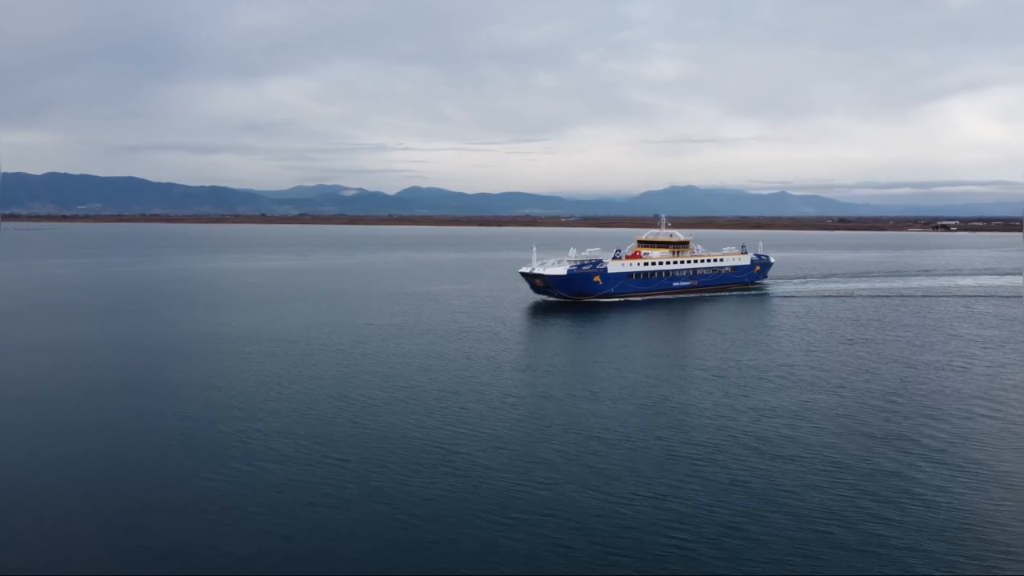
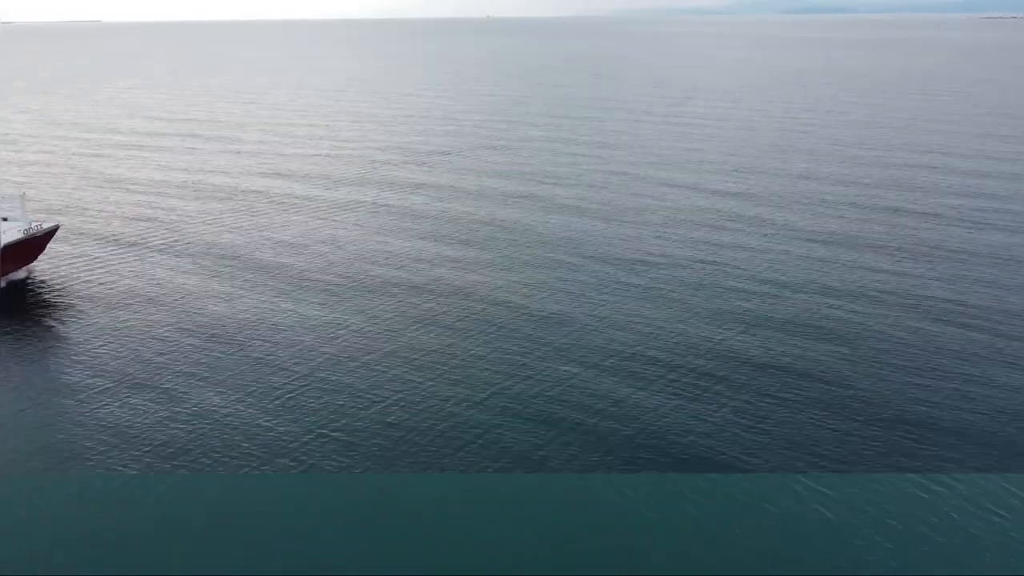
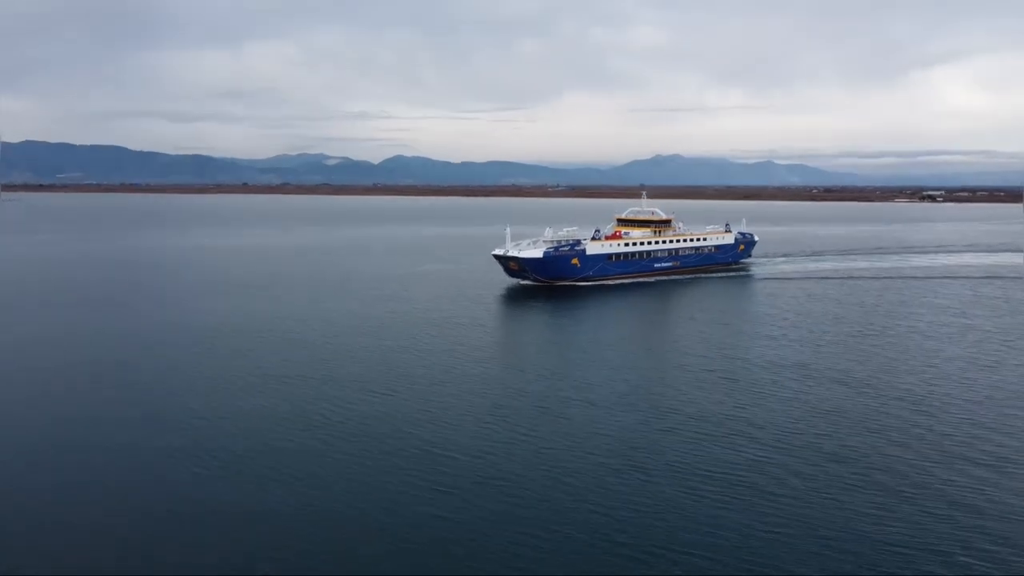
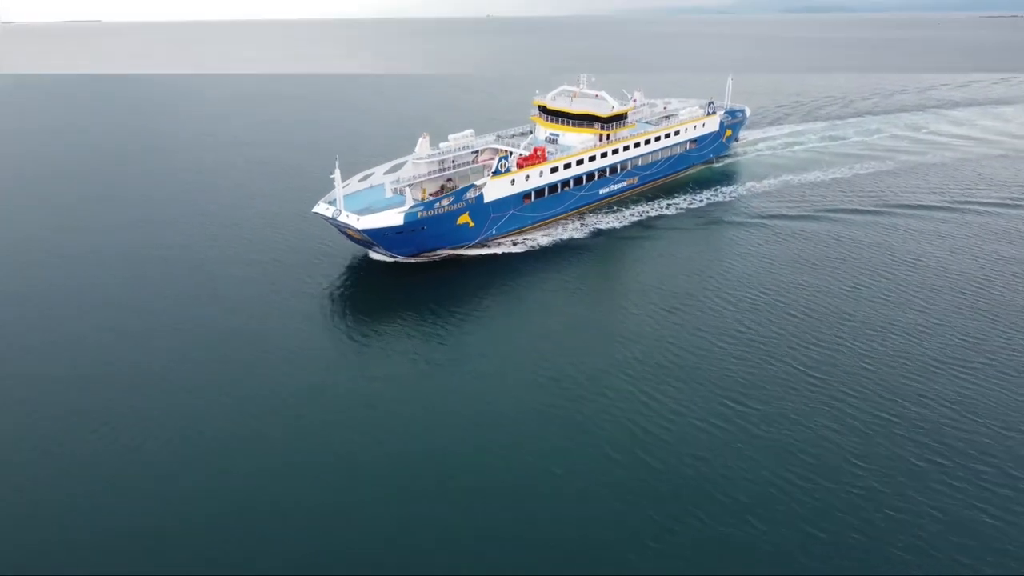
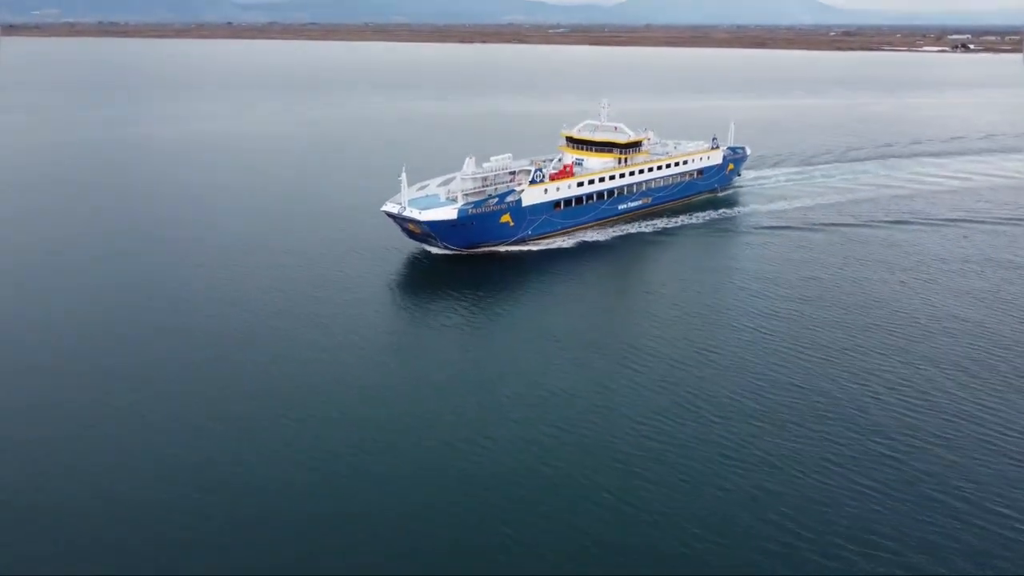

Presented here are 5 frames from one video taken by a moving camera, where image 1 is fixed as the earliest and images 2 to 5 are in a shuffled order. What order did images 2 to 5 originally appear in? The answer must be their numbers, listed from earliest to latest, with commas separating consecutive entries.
3, 5, 4, 2
